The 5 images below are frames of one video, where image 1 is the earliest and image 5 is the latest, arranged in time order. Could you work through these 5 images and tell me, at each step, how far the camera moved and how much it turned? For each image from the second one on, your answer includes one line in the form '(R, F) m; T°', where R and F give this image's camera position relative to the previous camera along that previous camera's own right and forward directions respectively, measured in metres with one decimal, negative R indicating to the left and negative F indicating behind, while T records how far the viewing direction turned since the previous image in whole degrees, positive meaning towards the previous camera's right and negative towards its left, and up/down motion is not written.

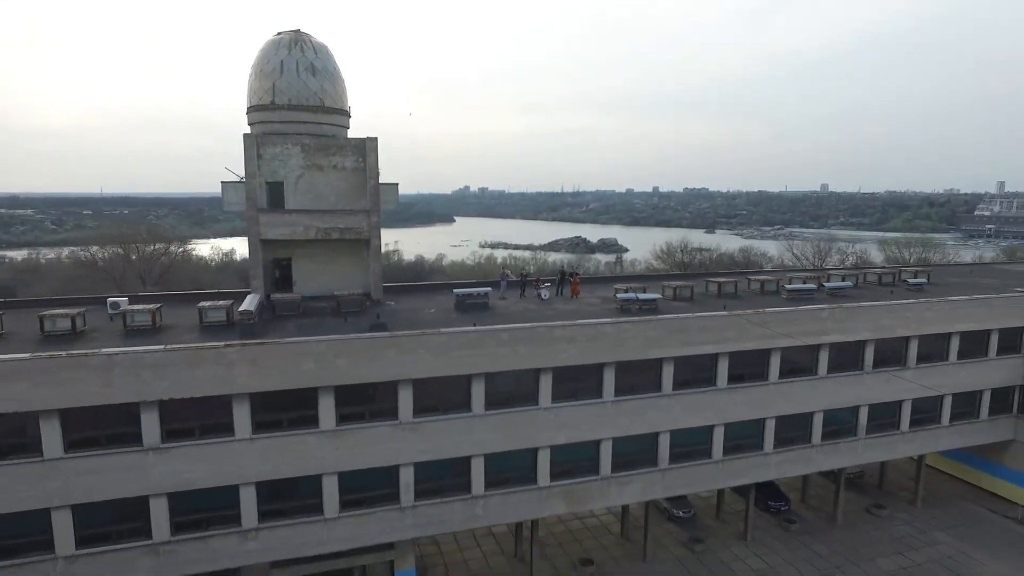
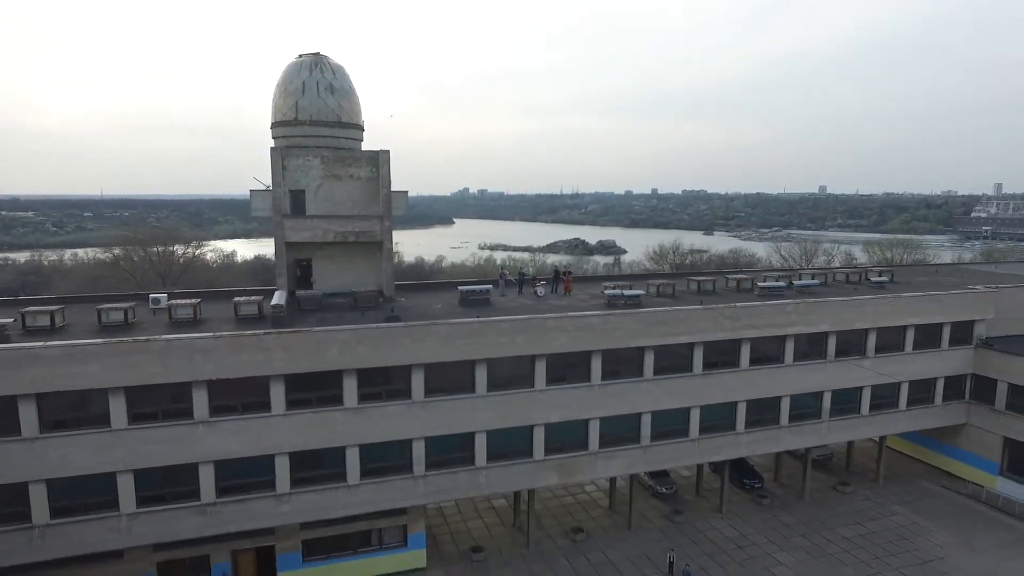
(0.0, -2.8) m; 0°
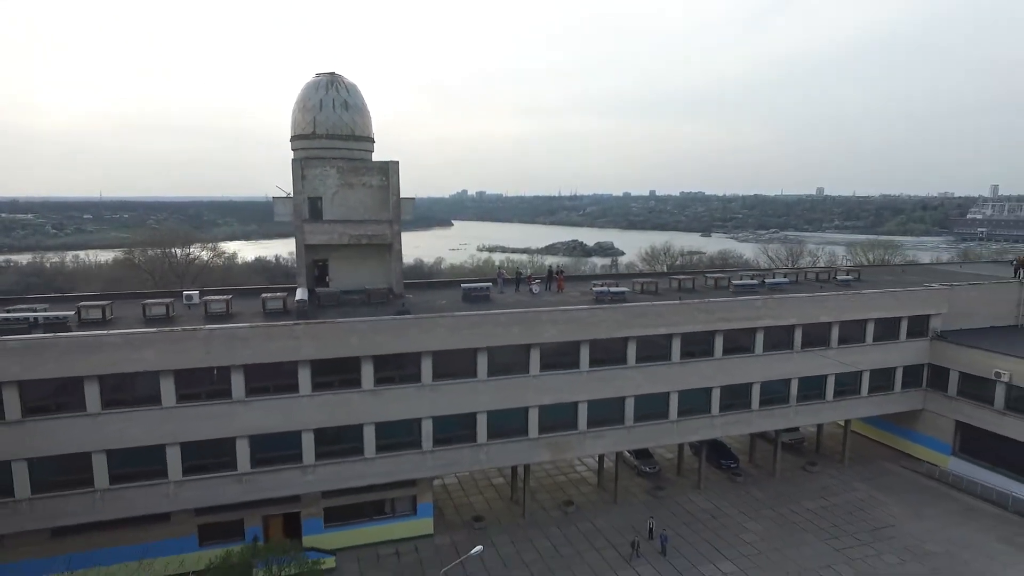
(0.0, -2.9) m; 0°
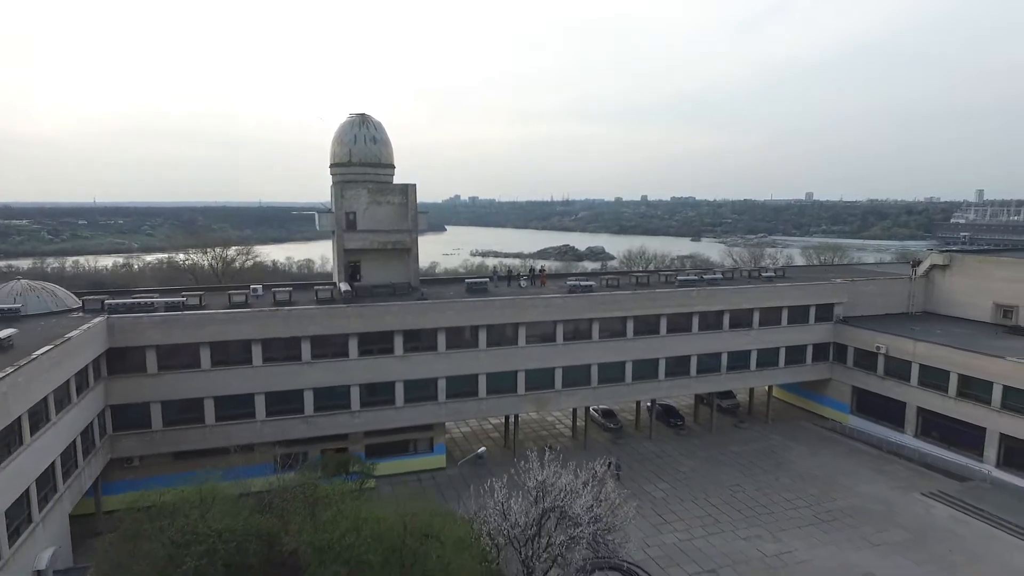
(0.0, -8.5) m; +1°
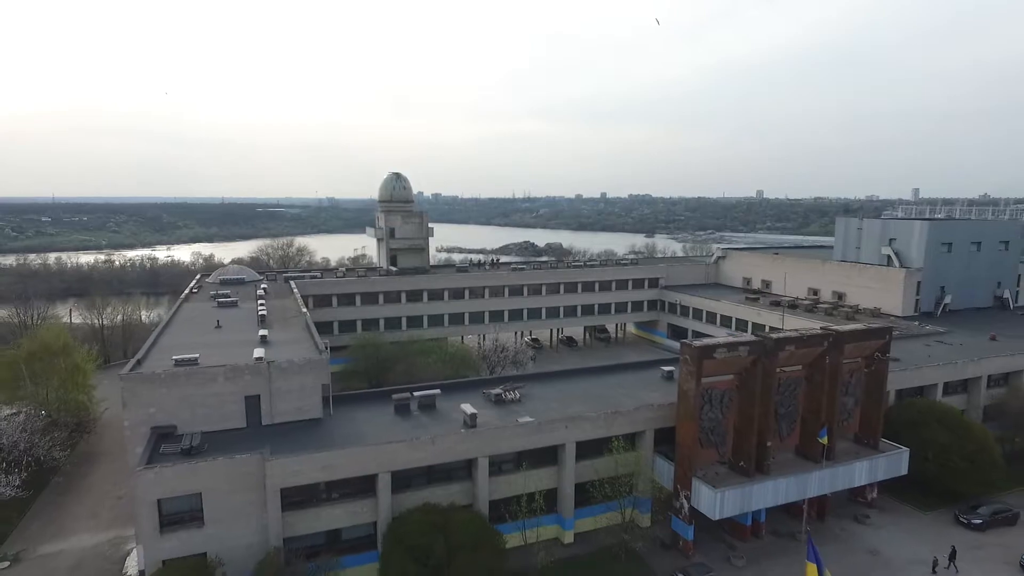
(-0.6, -32.0) m; +3°
